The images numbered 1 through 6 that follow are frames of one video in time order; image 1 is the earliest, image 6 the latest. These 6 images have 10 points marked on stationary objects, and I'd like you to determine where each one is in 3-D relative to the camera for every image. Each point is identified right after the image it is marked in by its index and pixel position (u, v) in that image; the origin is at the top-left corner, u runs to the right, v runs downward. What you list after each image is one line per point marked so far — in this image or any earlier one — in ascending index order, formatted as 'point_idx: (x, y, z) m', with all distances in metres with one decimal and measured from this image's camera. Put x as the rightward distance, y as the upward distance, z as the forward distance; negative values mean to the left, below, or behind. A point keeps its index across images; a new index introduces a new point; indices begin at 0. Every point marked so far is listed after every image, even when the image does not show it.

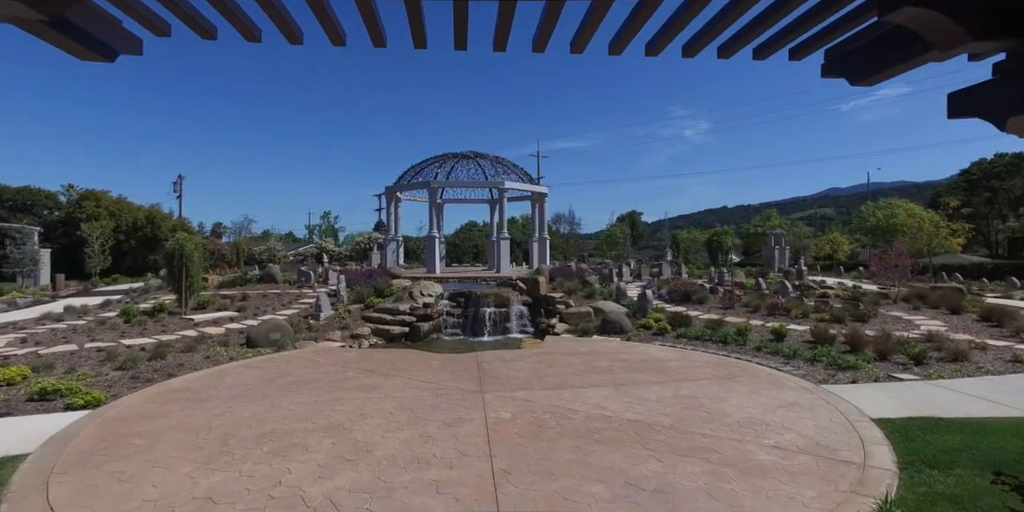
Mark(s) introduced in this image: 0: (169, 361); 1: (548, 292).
0: (-5.6, -1.7, +8.4) m
1: (+1.1, -1.1, +15.3) m
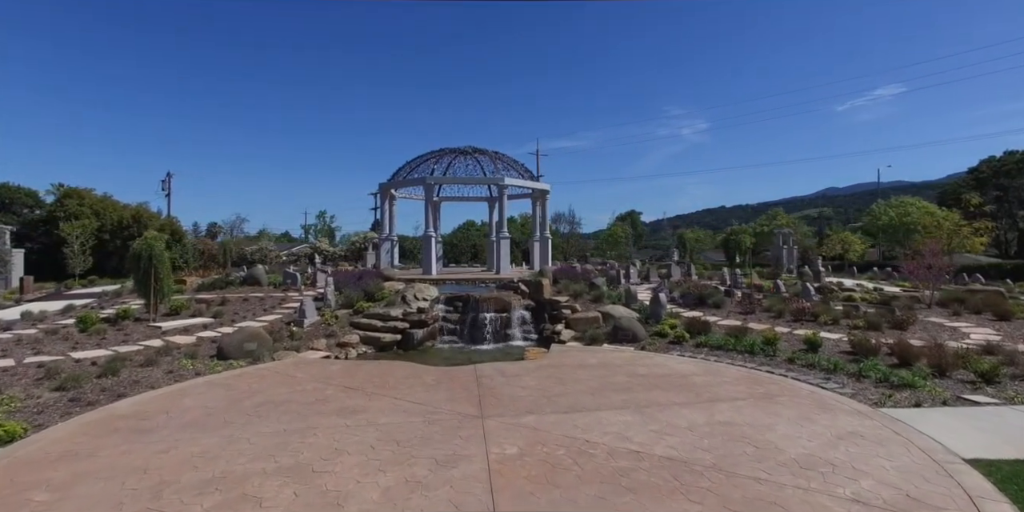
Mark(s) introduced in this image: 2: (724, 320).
0: (-5.6, -1.7, +7.3) m
1: (+1.1, -1.1, +14.2) m
2: (+4.9, -1.5, +11.9) m
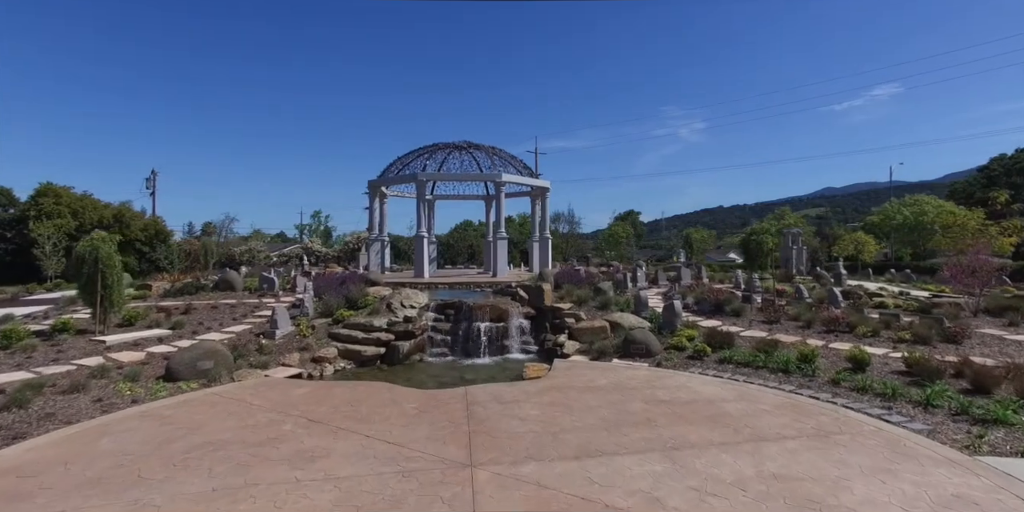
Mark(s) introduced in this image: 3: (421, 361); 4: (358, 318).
0: (-5.6, -1.8, +6.0) m
1: (+1.1, -1.2, +12.9) m
2: (+4.8, -1.5, +10.6) m
3: (-2.0, -2.3, +11.1) m
4: (-3.5, -1.4, +11.6) m
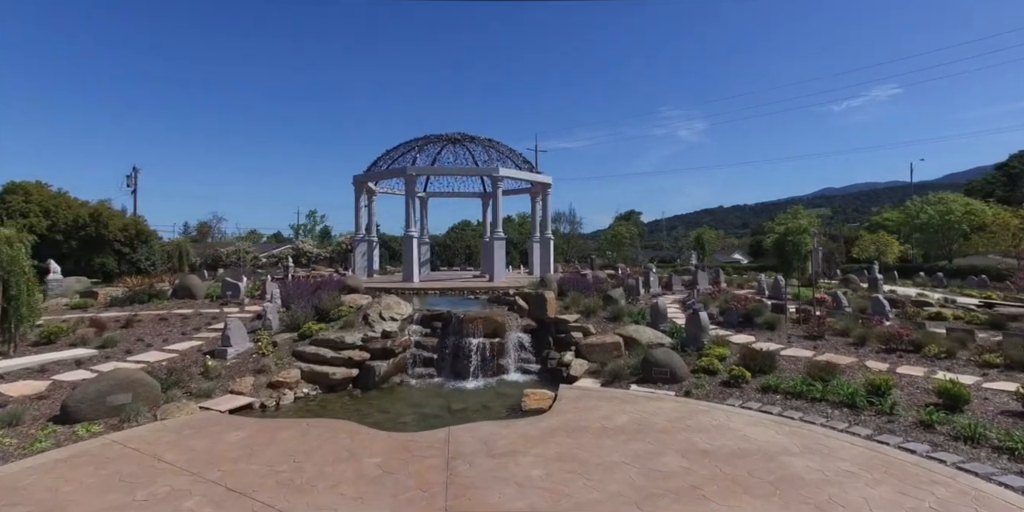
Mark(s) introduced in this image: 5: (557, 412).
0: (-5.6, -1.9, +4.3) m
1: (+1.0, -1.3, +11.2) m
2: (+4.8, -1.6, +8.9) m
3: (-2.0, -2.3, +9.4) m
4: (-3.5, -1.5, +9.9) m
5: (+0.6, -2.1, +6.9) m
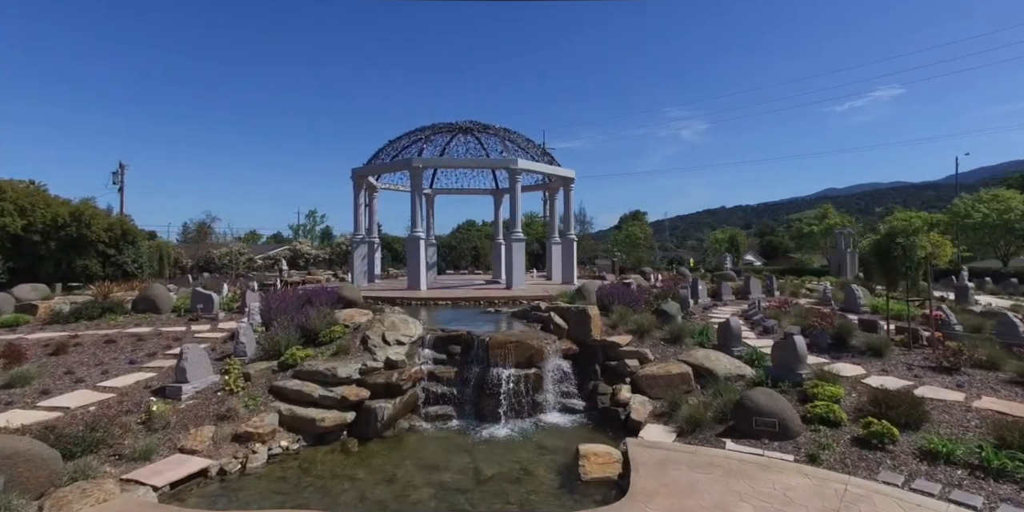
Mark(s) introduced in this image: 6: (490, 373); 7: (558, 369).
0: (-5.1, -2.0, +2.1) m
1: (+1.6, -1.4, +9.0) m
2: (+5.4, -1.7, +6.7) m
3: (-1.4, -2.4, +7.2) m
4: (-2.9, -1.6, +7.7) m
5: (+1.2, -2.2, +4.7) m
6: (-0.3, -1.8, +8.0) m
7: (+0.7, -1.8, +8.3) m
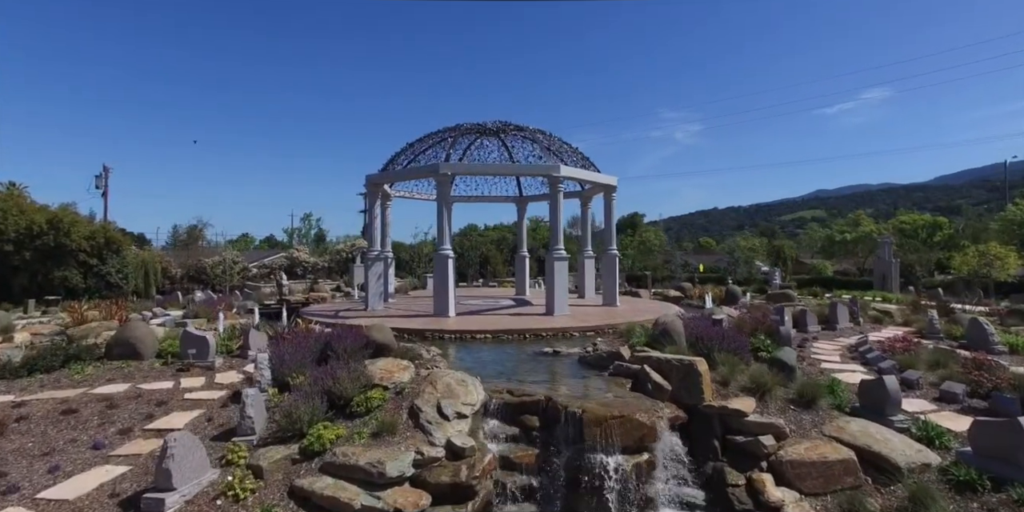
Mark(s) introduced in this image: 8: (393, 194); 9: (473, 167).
0: (-3.8, -2.5, 0.0) m
1: (+2.8, -1.9, +6.9) m
2: (+6.6, -2.2, +4.7) m
3: (-0.2, -2.9, +5.1) m
4: (-1.7, -2.1, +5.6) m
5: (+2.4, -2.7, +2.7) m
6: (+0.9, -2.3, +5.9) m
7: (+1.9, -2.3, +6.2) m
8: (-4.1, +2.1, +17.6) m
9: (-1.1, +2.4, +14.1) m
